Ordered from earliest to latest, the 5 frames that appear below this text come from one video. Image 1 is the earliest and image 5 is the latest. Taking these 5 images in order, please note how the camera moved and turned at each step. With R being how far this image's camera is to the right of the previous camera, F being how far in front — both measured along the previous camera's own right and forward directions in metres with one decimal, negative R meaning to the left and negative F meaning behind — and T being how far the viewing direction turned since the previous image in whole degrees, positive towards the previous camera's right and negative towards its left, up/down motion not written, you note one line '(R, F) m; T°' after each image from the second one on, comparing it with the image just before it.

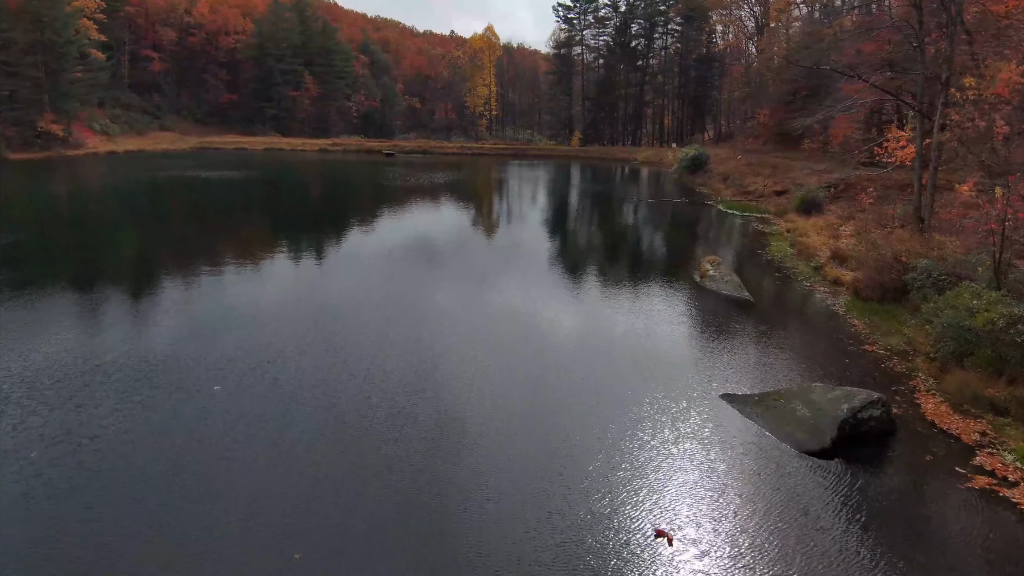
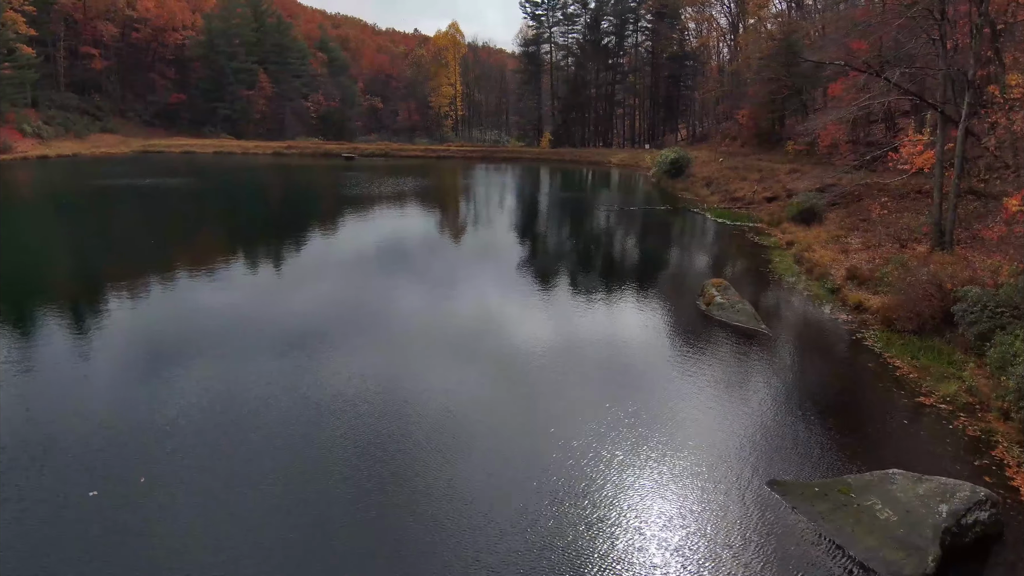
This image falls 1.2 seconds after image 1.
(-0.1, +1.2) m; +3°
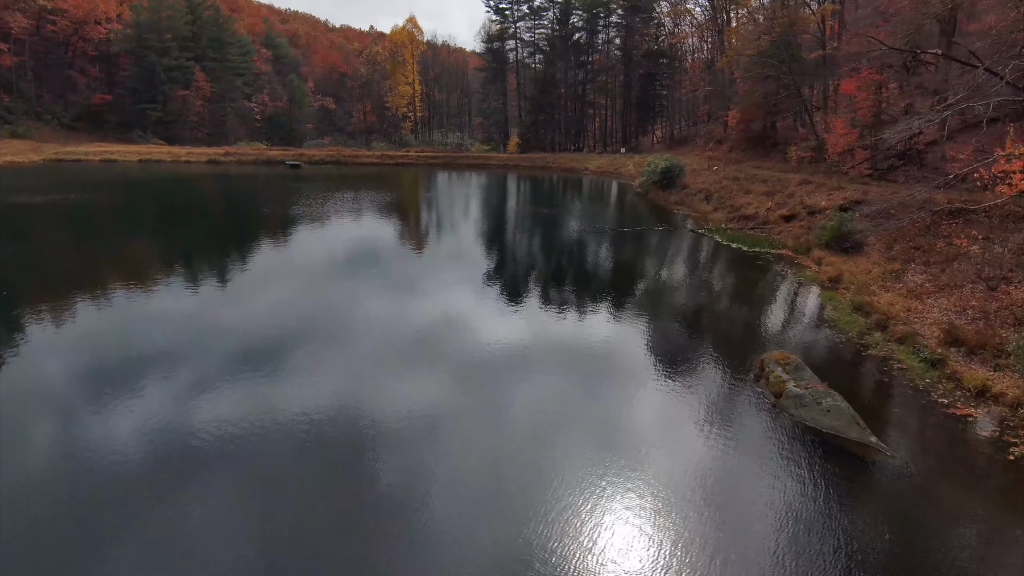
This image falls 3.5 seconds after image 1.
(-0.1, +2.2) m; +3°
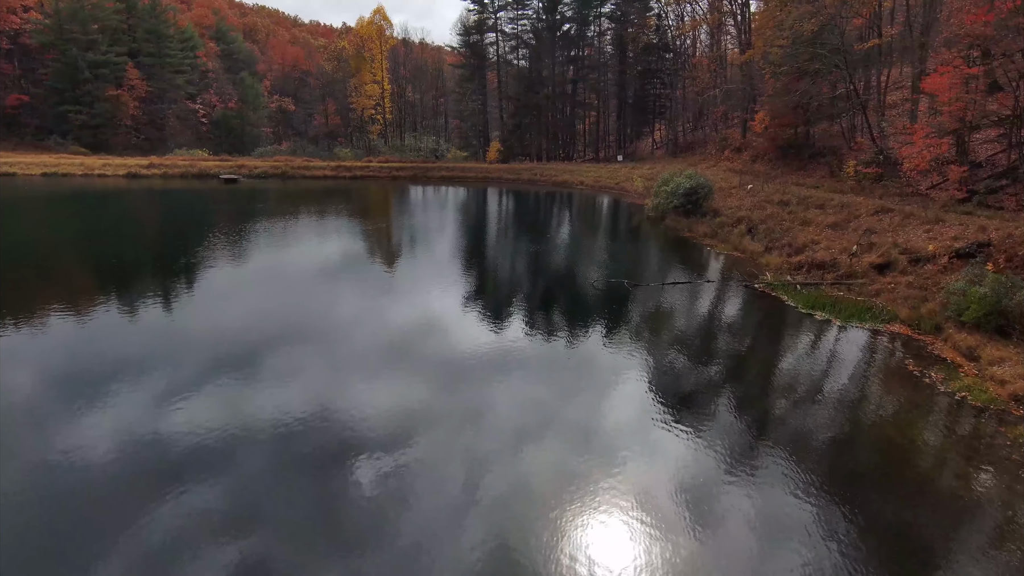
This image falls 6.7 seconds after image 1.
(+0.1, +3.2) m; +1°
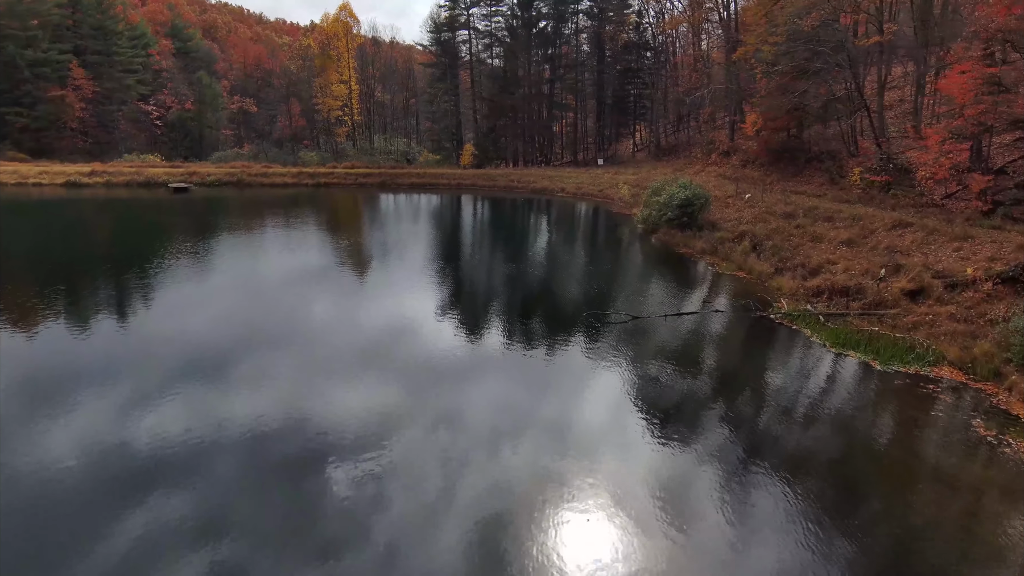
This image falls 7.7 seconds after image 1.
(0.0, +1.1) m; +2°
